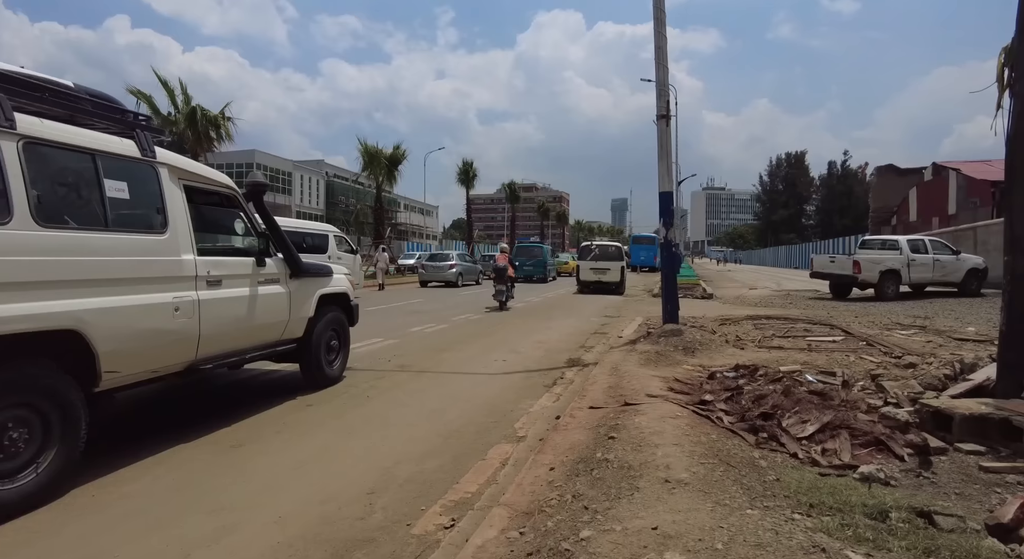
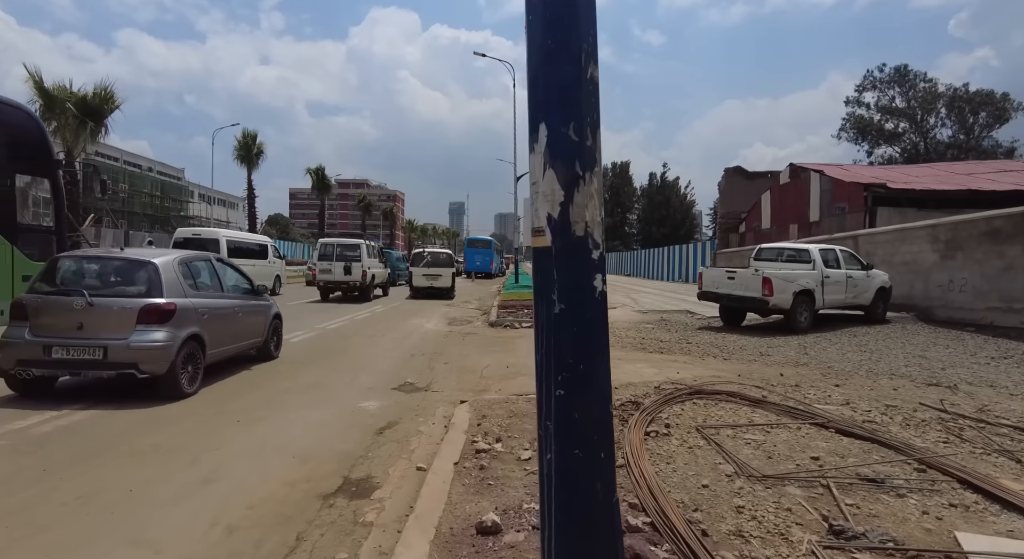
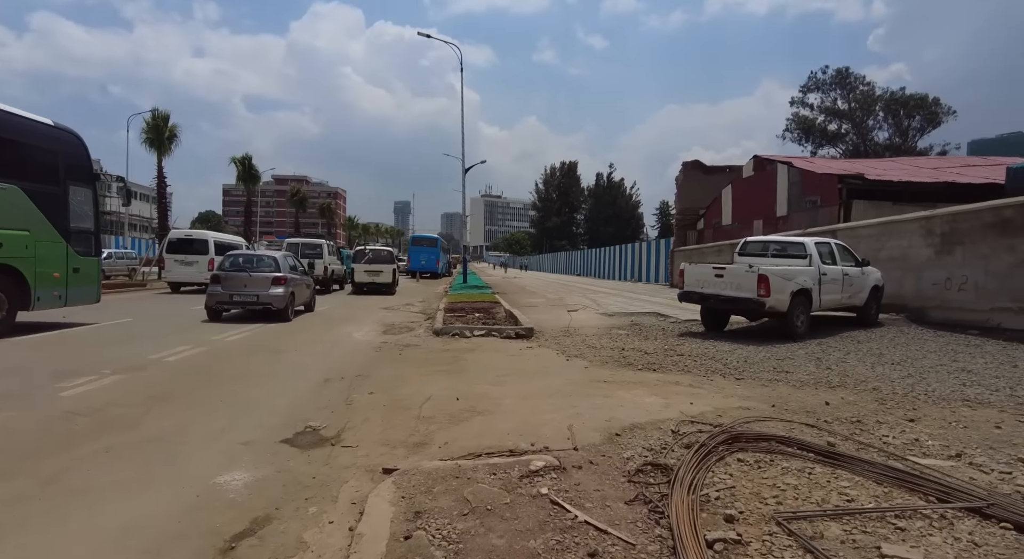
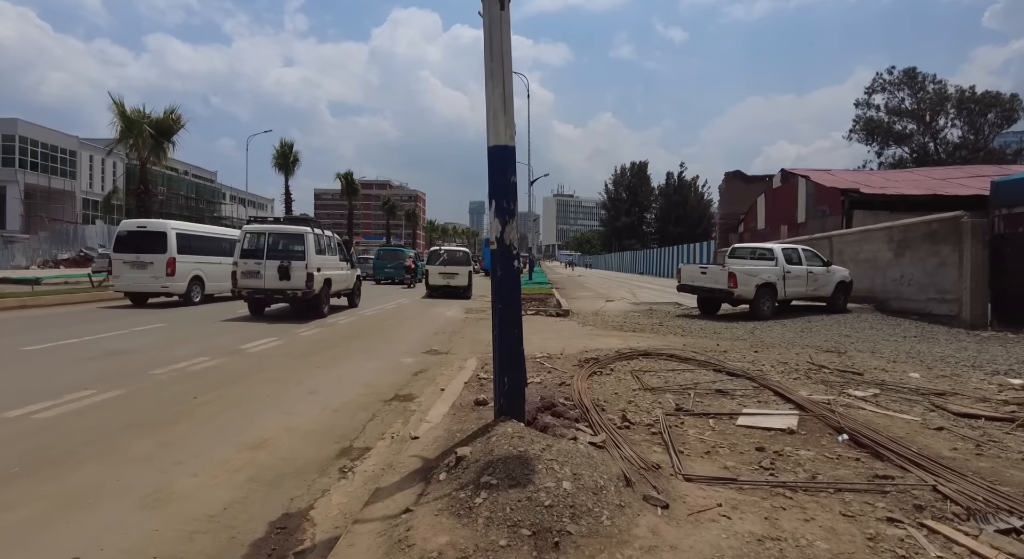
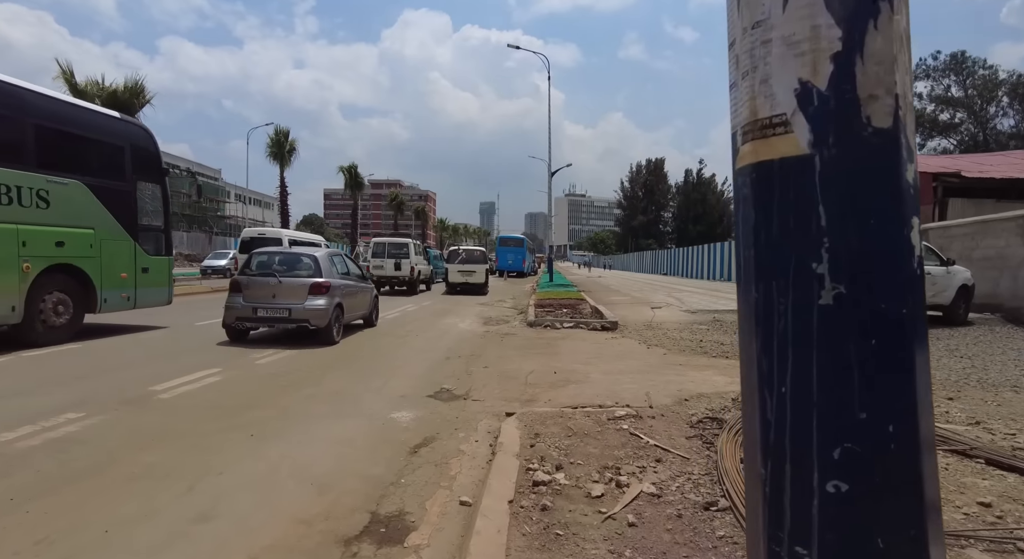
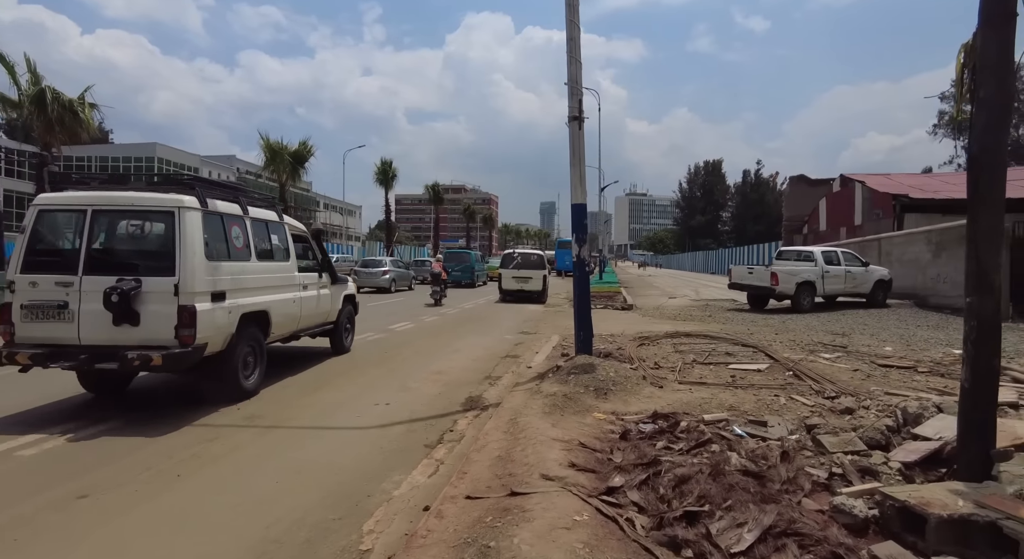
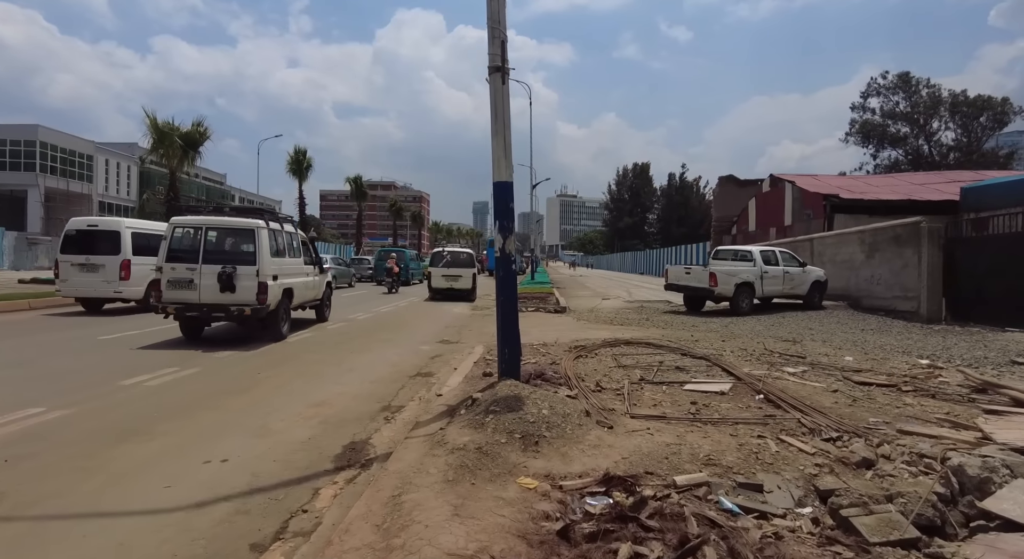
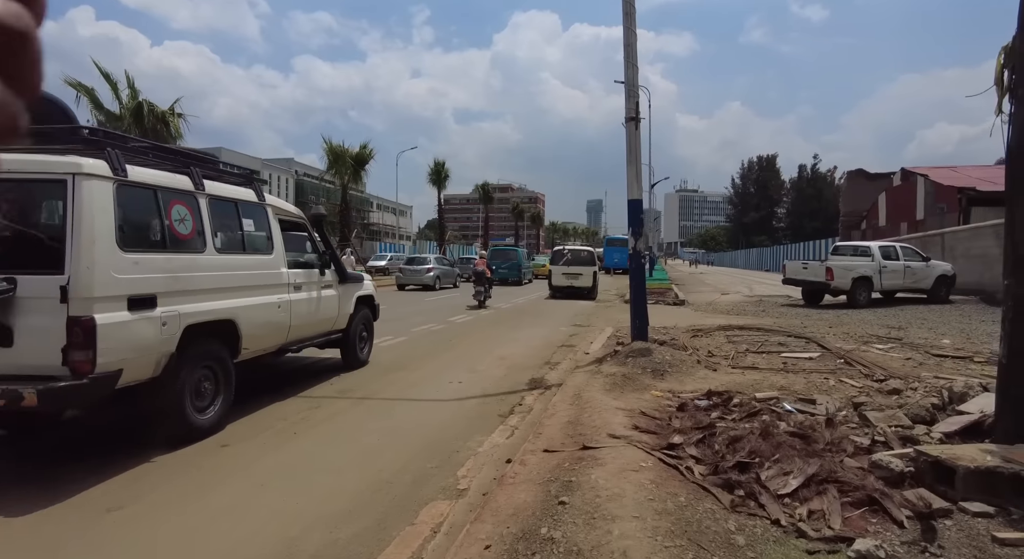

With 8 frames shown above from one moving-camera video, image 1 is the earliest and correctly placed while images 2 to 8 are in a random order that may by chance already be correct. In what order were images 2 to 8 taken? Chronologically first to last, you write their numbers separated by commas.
8, 6, 7, 4, 2, 5, 3
